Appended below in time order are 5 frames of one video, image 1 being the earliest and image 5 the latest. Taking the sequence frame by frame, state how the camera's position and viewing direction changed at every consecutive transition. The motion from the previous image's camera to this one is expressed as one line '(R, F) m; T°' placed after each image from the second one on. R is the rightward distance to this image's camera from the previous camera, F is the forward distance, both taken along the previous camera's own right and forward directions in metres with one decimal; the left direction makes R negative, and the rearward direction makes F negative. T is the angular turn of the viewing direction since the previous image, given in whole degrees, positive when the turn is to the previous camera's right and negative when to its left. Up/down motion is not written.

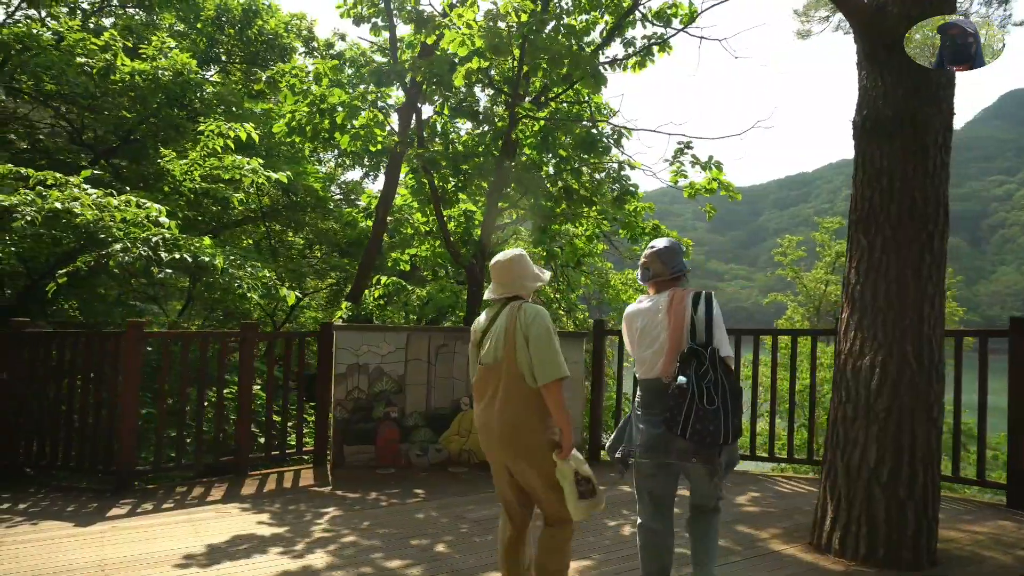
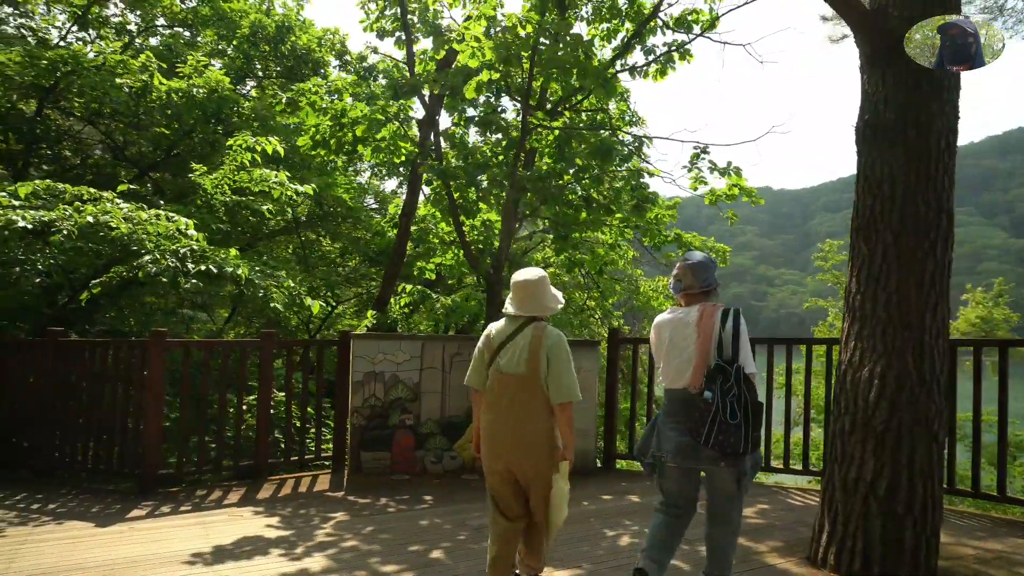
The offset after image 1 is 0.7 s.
(+0.3, -0.1) m; -4°
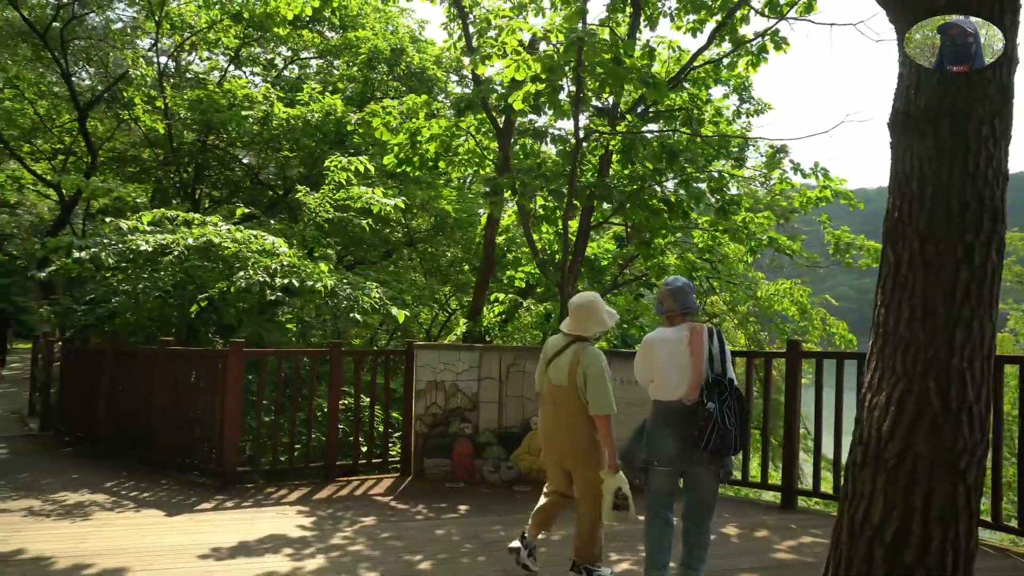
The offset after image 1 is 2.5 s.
(+1.2, +0.2) m; -14°
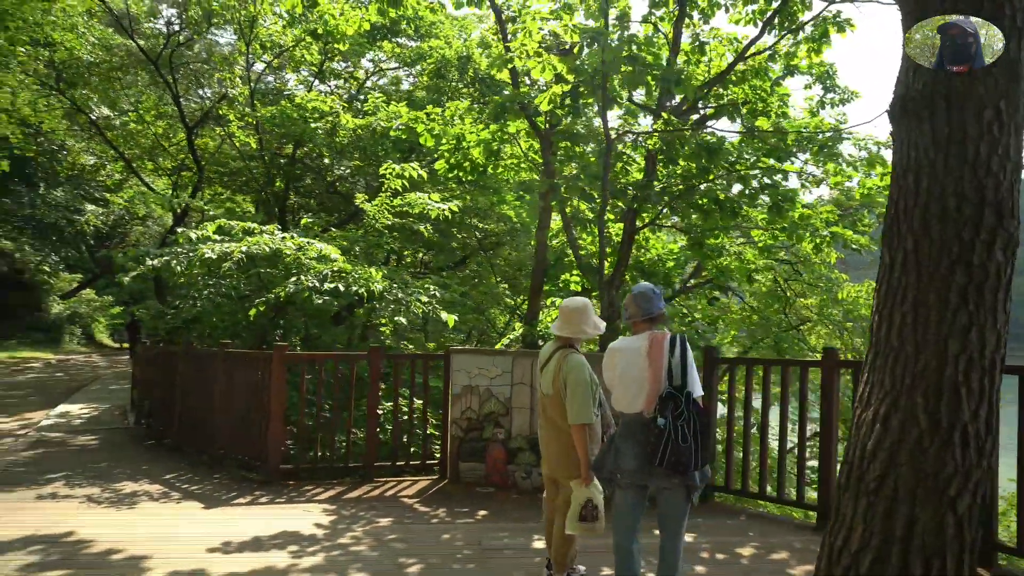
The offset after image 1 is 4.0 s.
(+0.8, +0.1) m; -9°
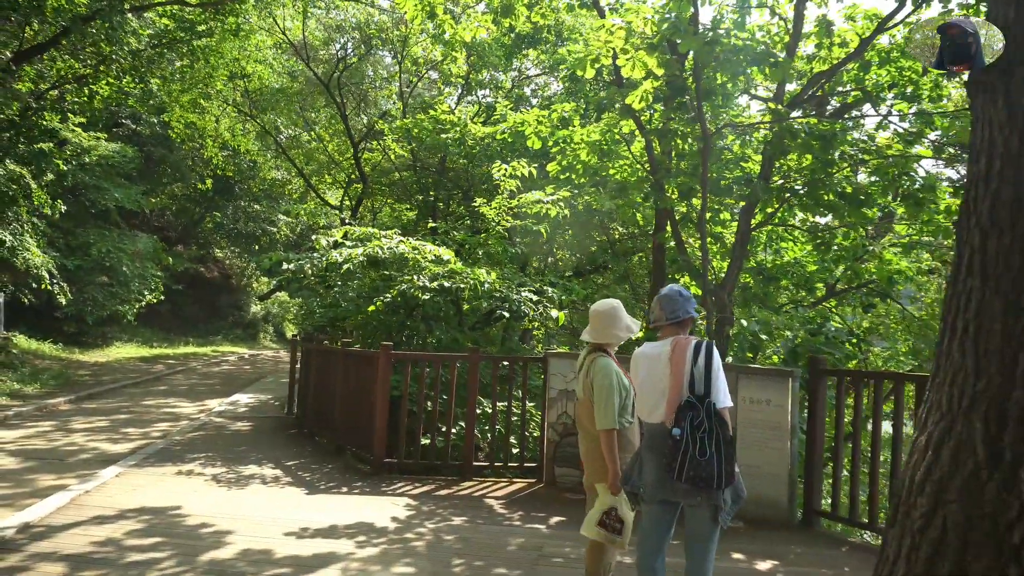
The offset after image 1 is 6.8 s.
(+0.8, +0.2) m; -14°
